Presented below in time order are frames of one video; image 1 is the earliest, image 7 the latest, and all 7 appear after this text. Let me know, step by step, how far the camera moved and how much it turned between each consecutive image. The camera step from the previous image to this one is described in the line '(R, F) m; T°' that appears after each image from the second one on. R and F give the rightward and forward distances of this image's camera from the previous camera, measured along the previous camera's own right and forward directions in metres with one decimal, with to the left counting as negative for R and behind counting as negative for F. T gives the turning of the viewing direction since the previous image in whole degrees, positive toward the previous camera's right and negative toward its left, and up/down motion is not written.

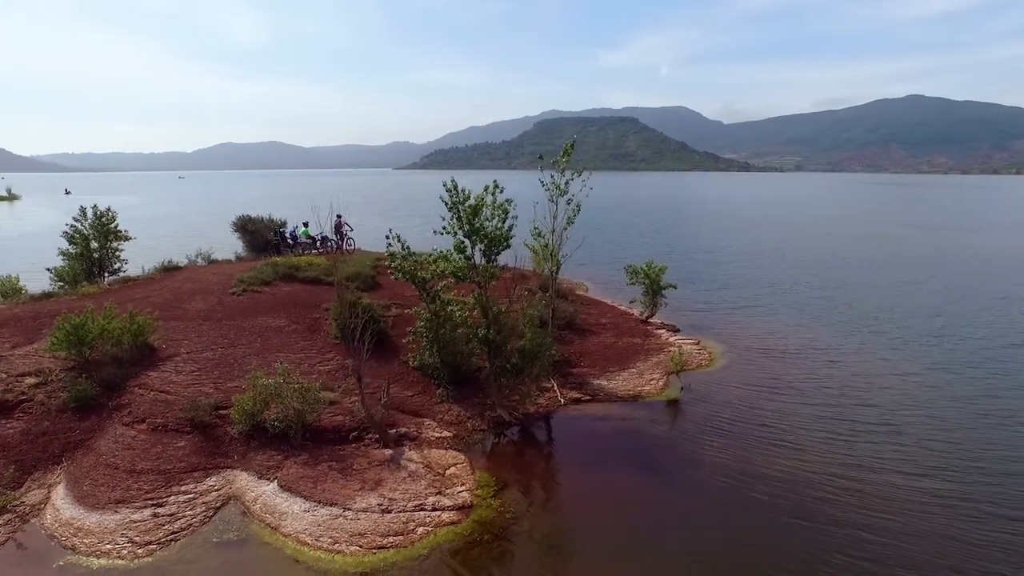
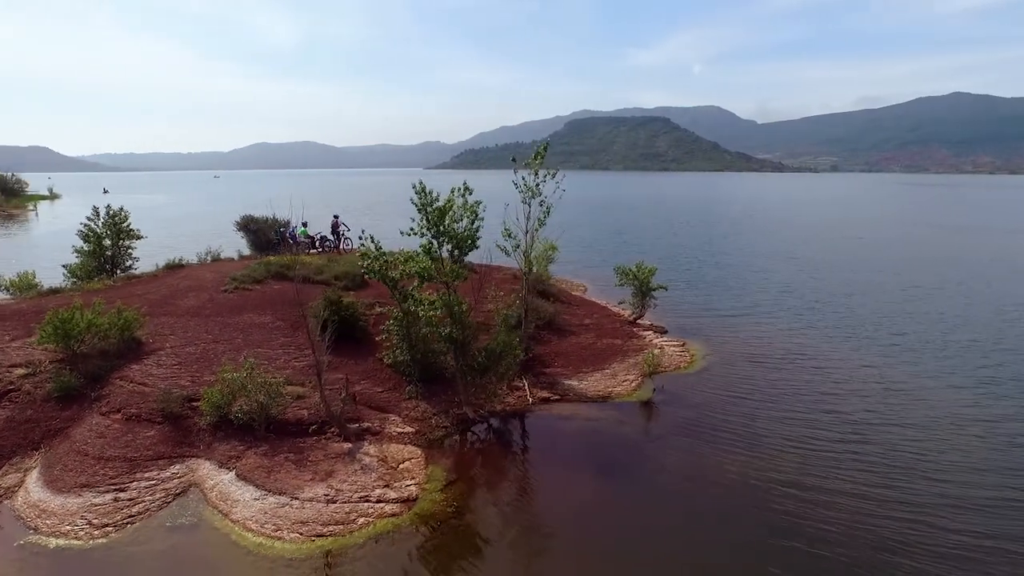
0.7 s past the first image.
(+1.4, -0.3) m; -3°
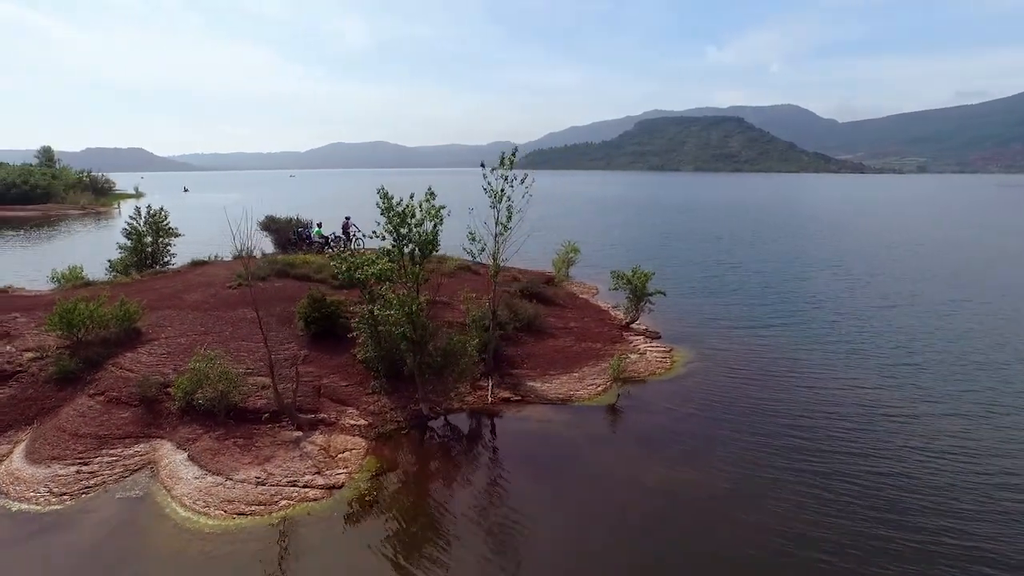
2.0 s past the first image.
(+2.5, -0.3) m; -6°
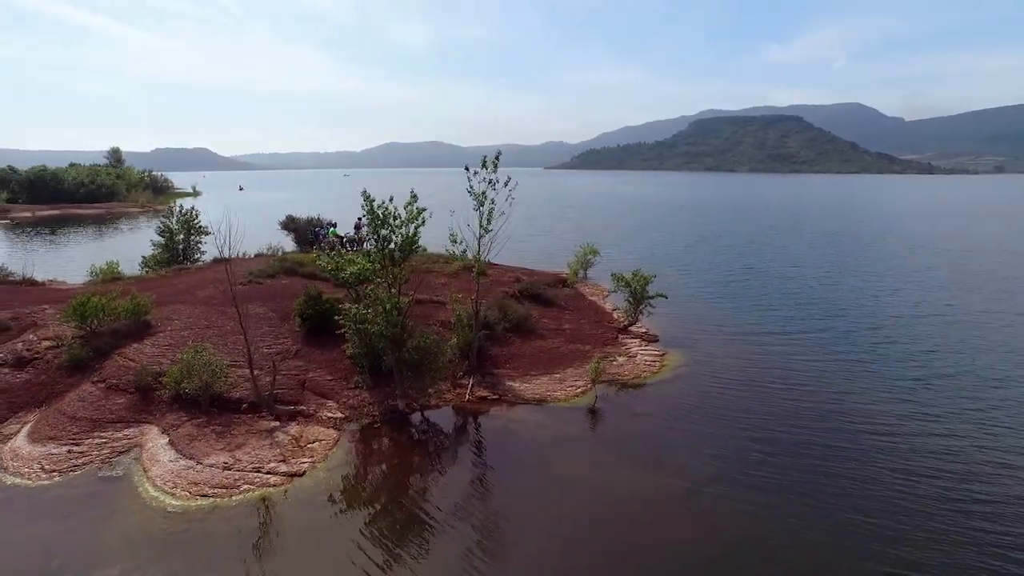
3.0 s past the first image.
(+1.8, -0.3) m; -4°
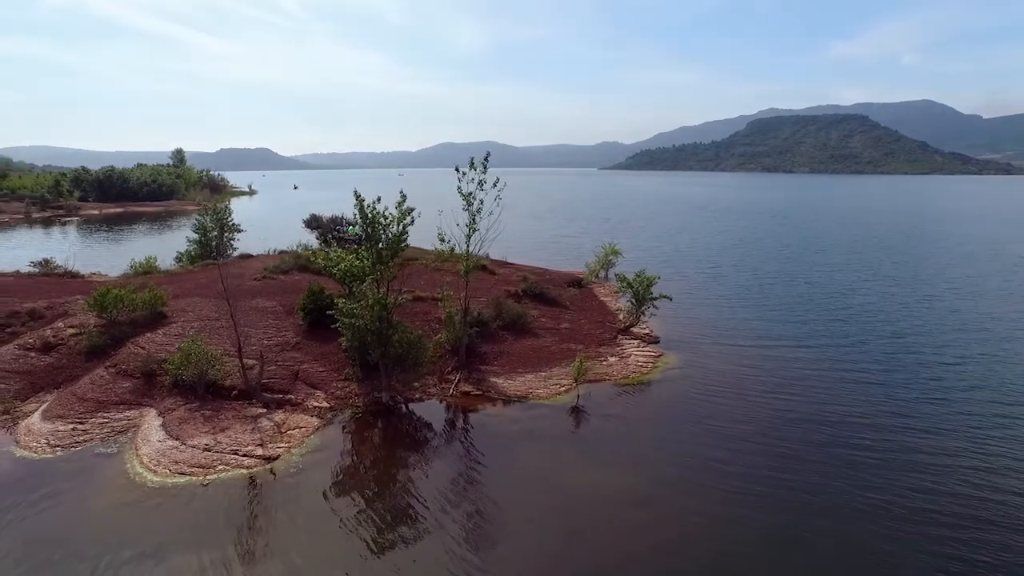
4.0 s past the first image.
(+1.7, -0.3) m; -5°
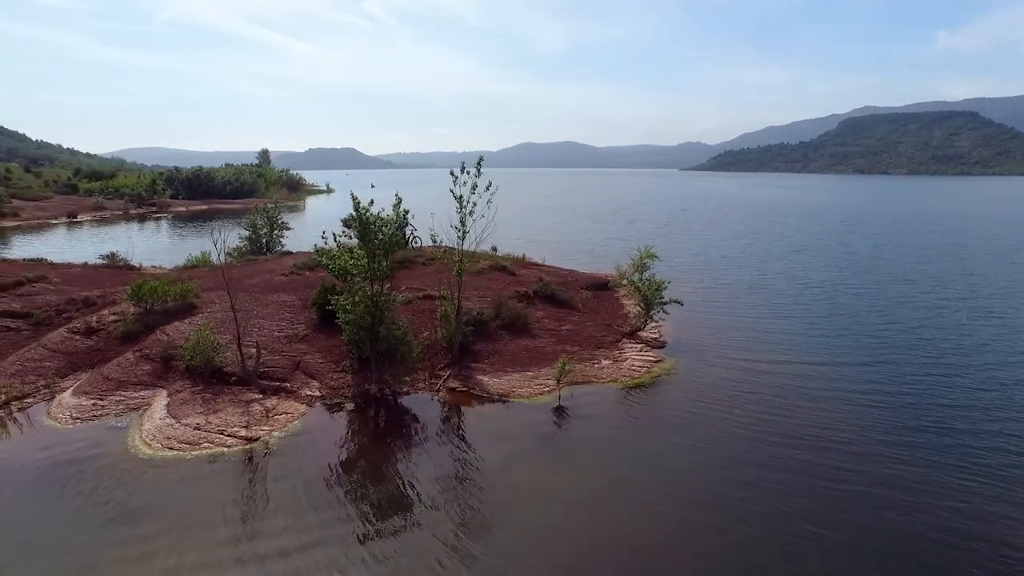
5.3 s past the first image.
(+2.4, -0.4) m; -7°
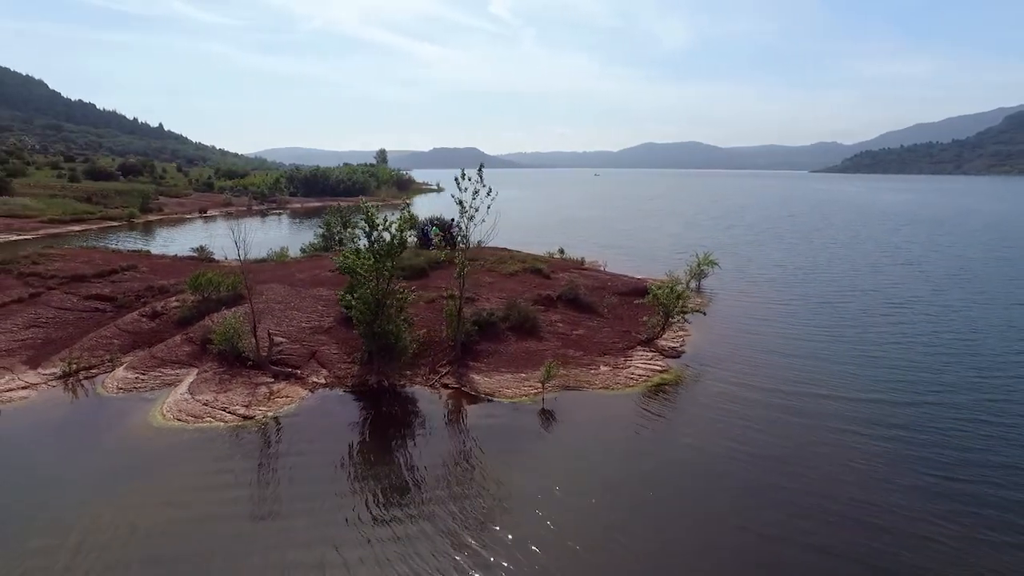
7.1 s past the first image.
(+3.3, -0.3) m; -10°
